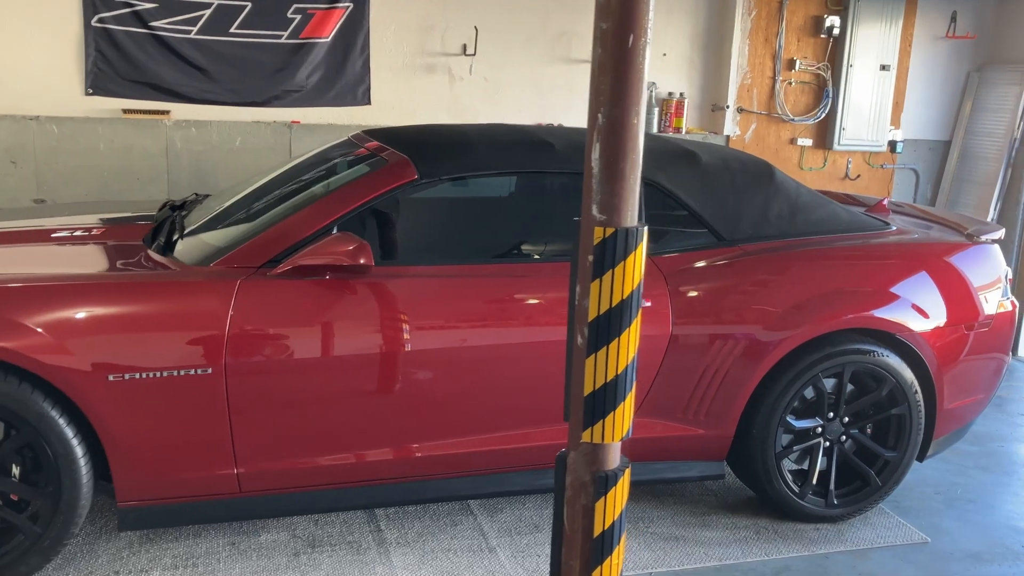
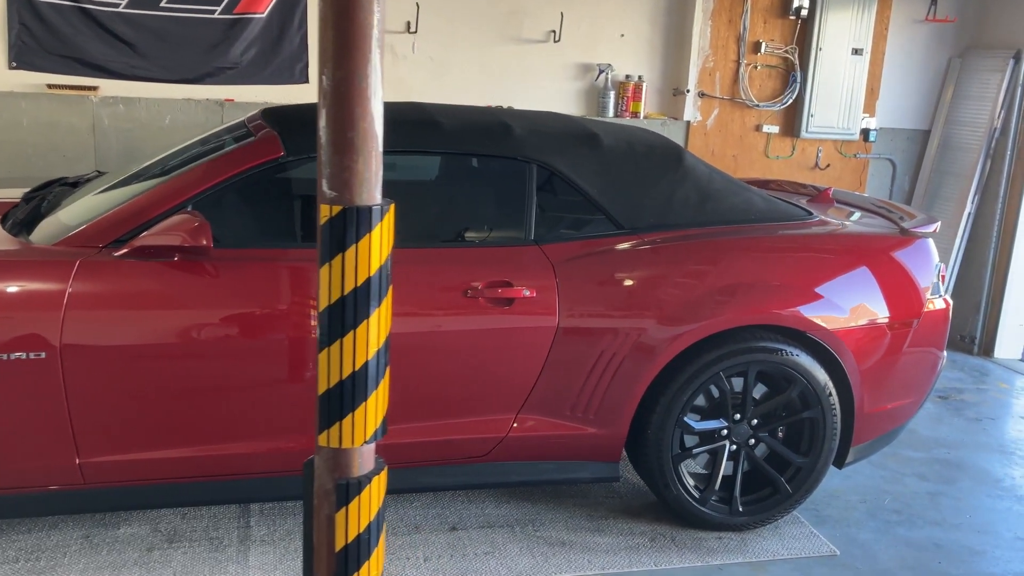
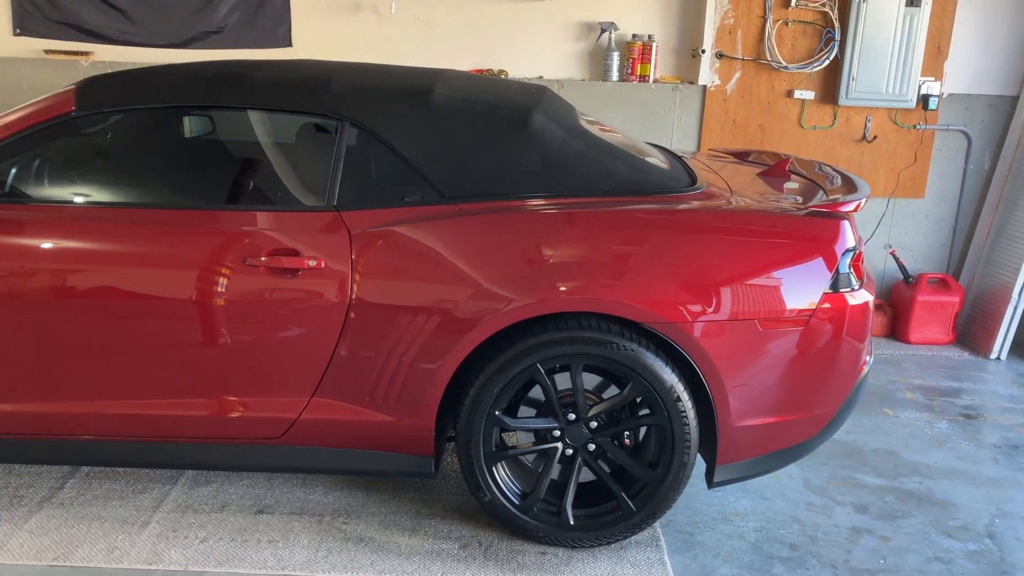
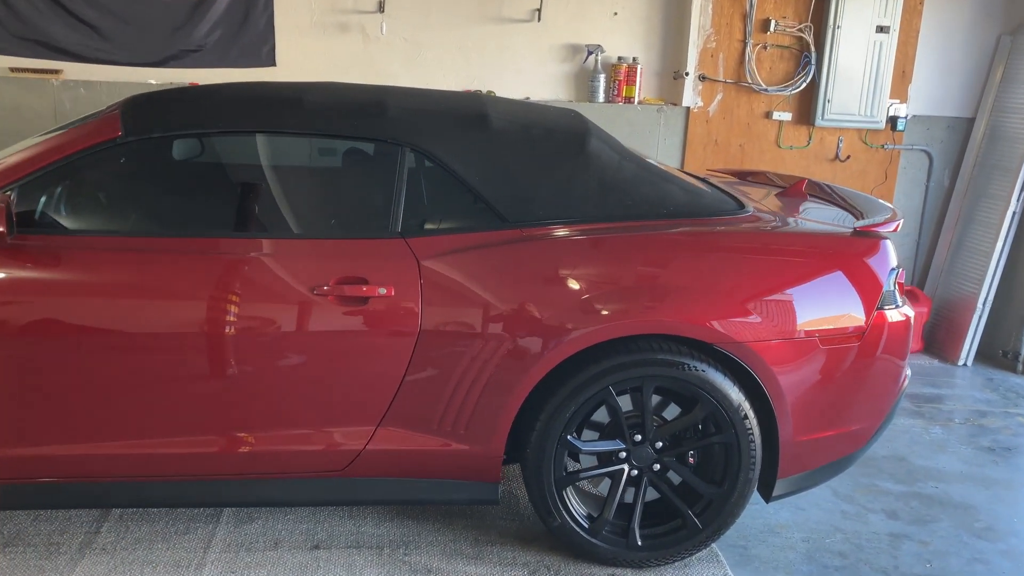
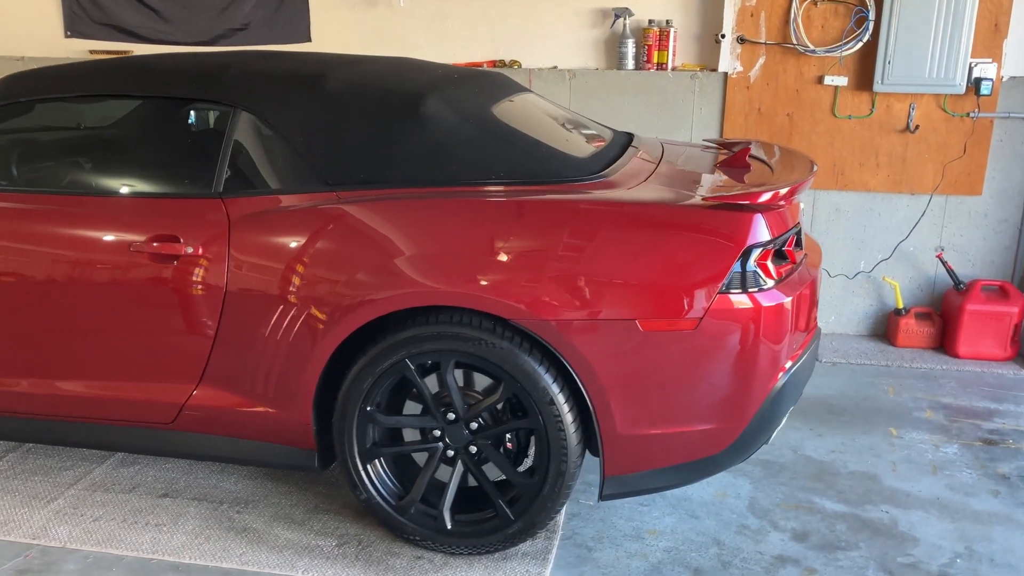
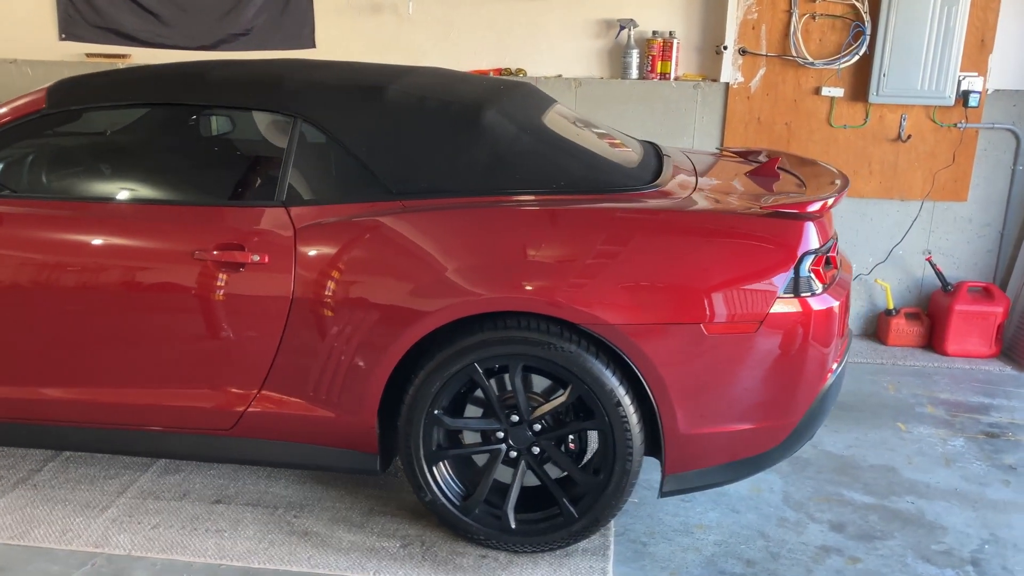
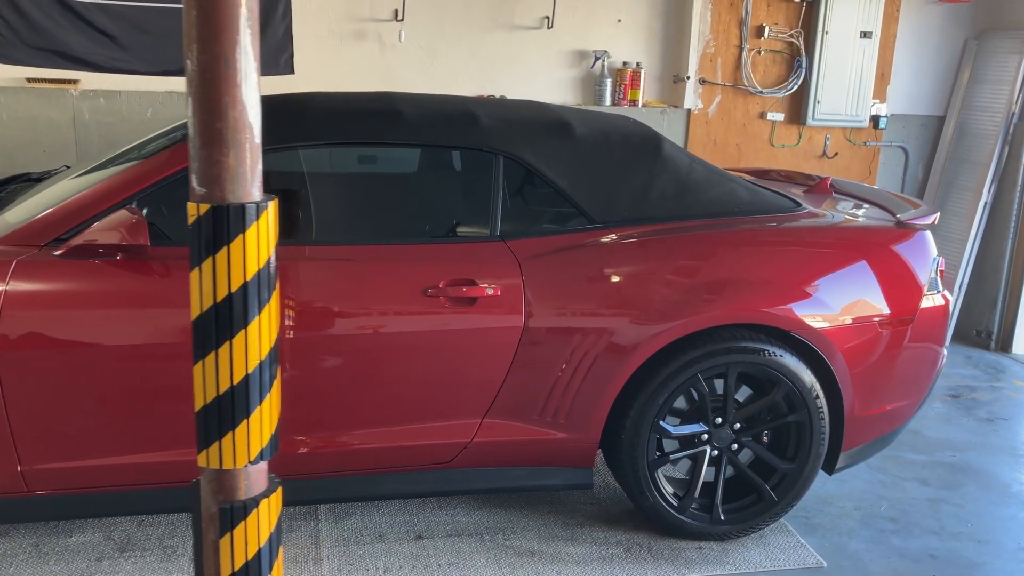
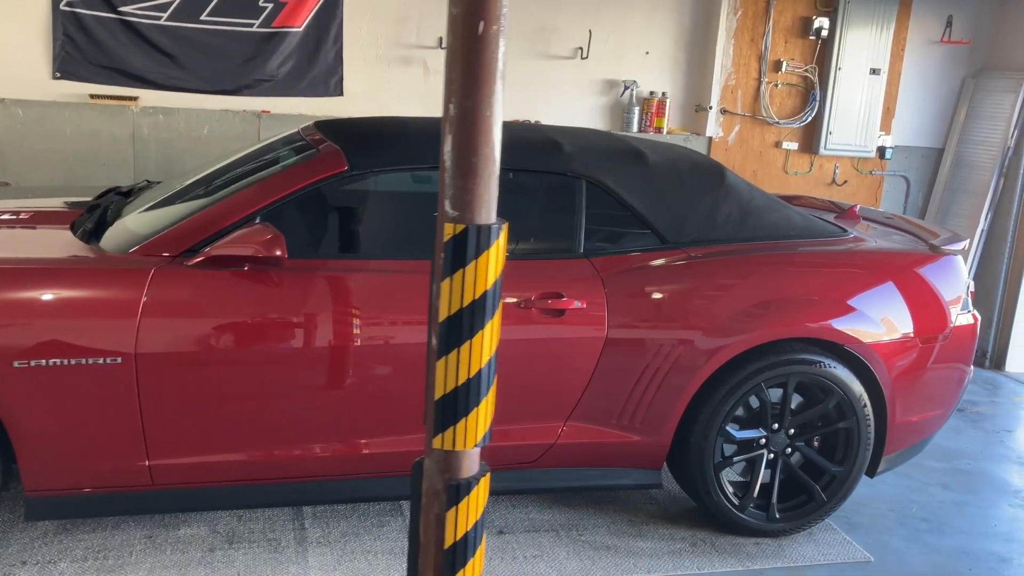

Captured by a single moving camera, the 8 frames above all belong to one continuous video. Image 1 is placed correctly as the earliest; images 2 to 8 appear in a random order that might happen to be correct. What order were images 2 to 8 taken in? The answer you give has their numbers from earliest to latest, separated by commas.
8, 2, 7, 4, 3, 6, 5
